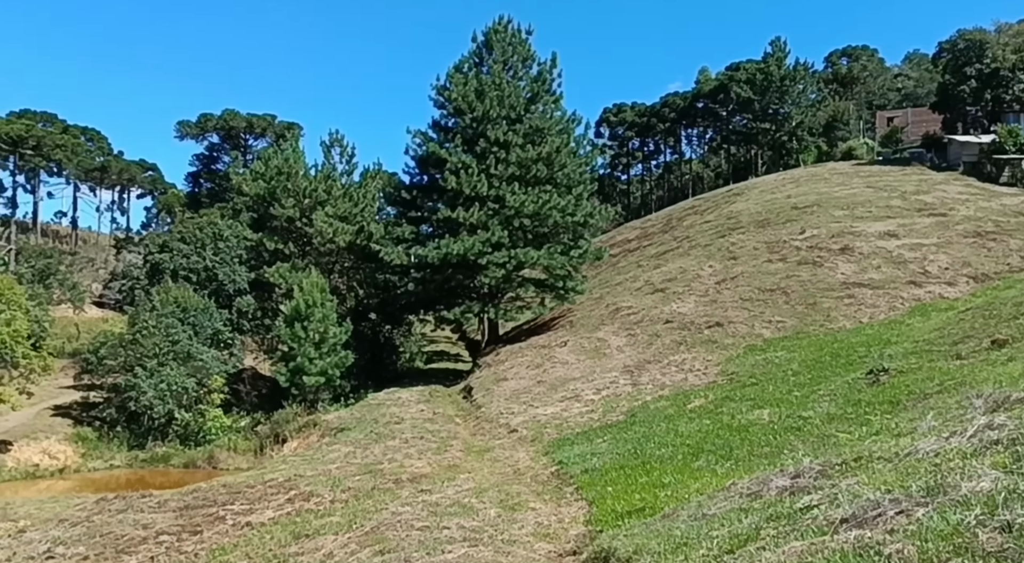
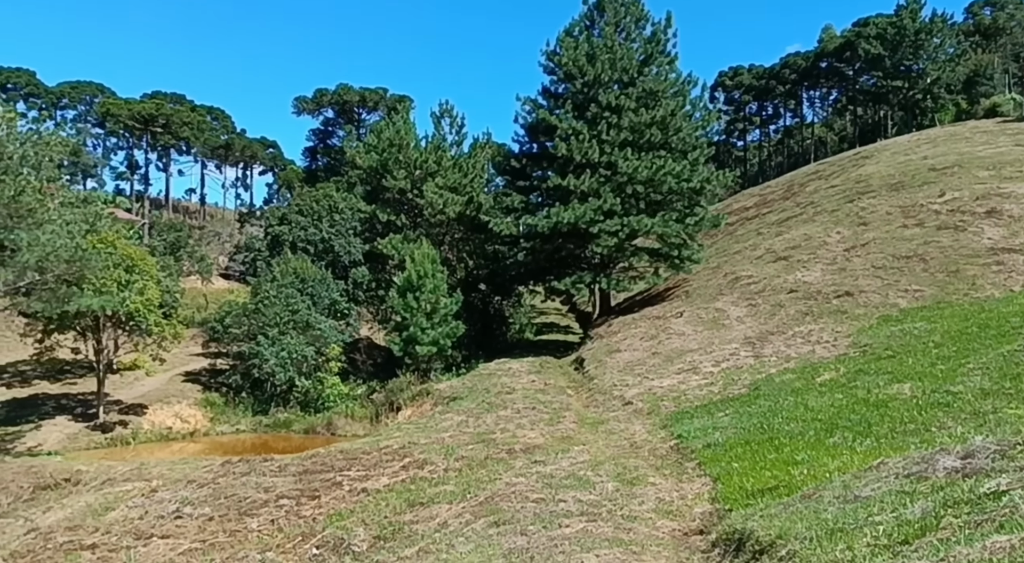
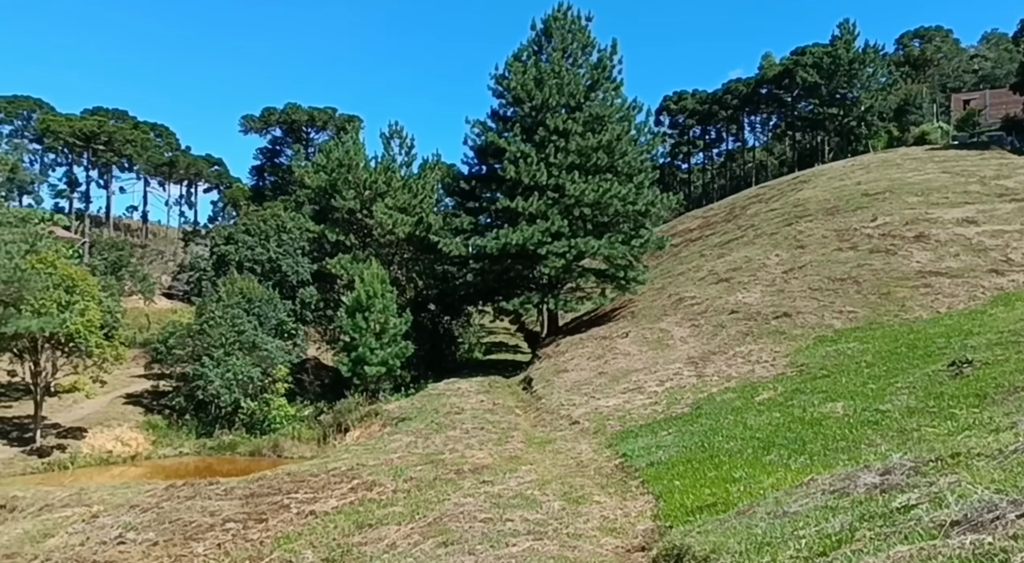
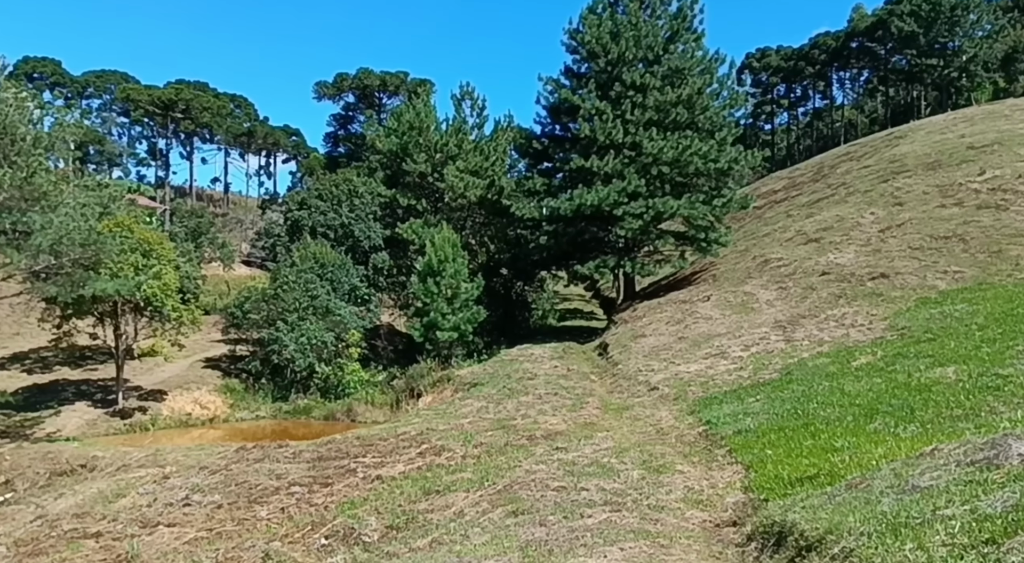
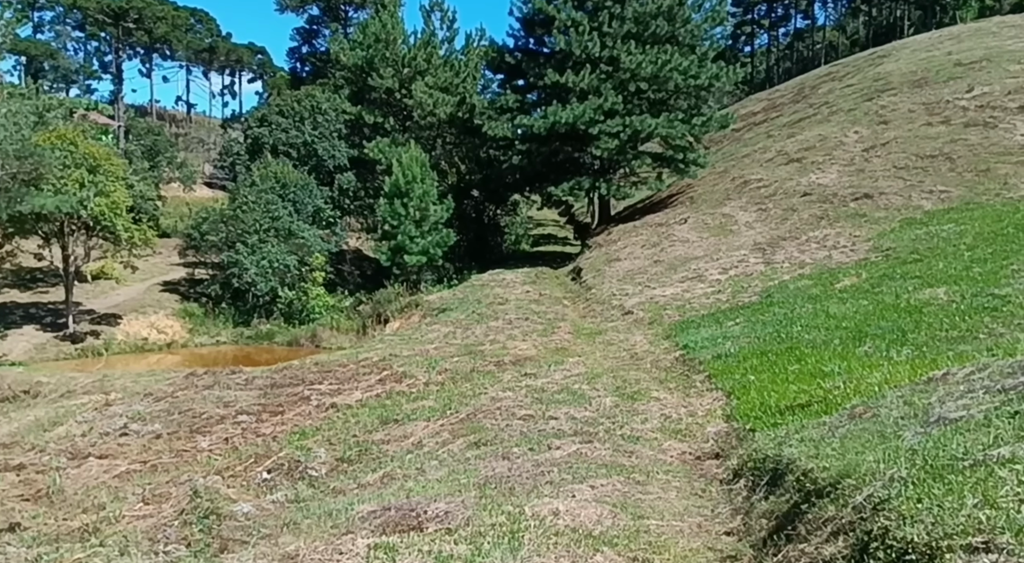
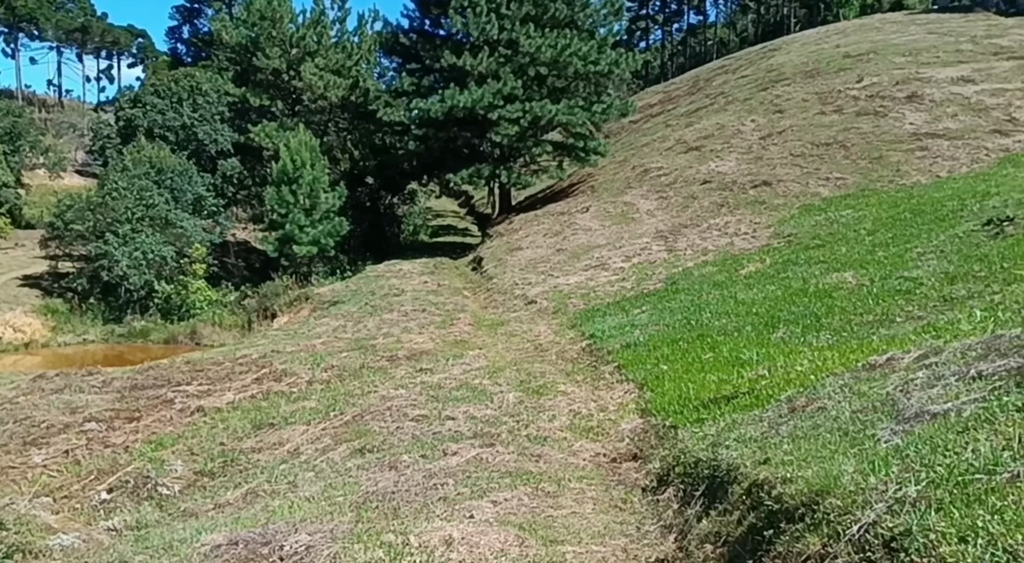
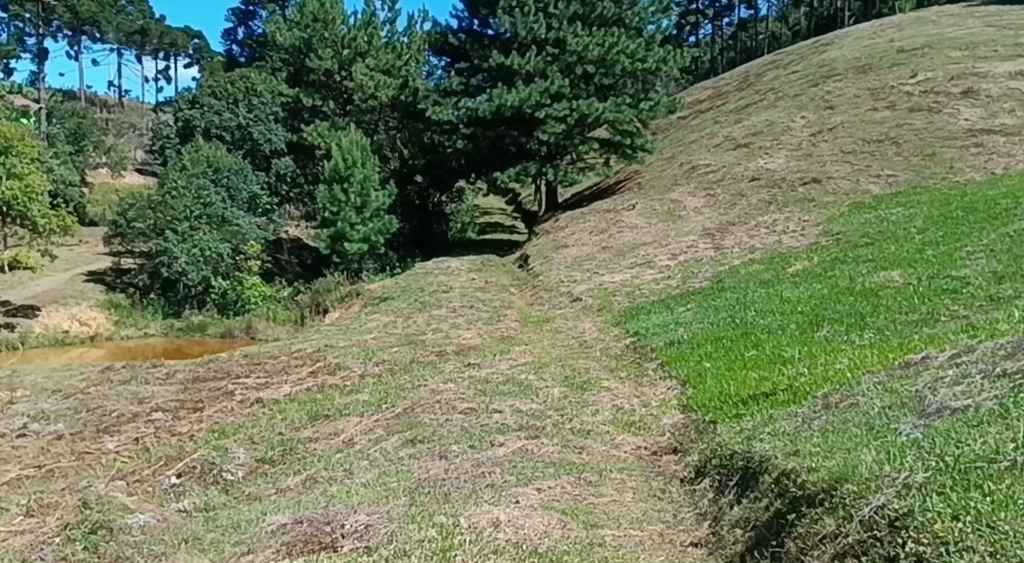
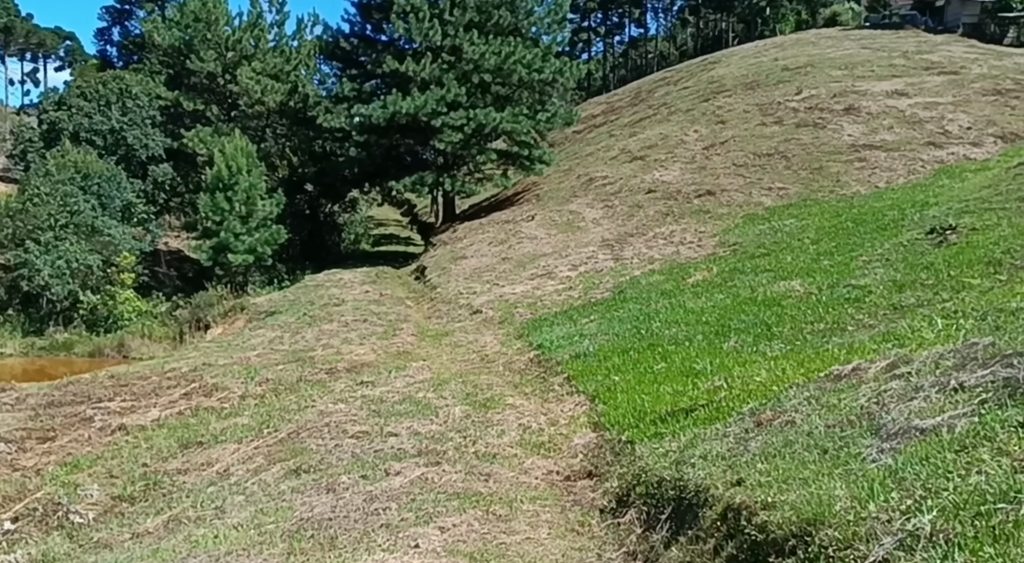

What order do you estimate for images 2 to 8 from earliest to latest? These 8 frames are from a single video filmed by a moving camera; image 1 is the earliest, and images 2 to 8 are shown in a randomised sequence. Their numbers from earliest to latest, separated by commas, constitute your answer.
3, 2, 4, 5, 7, 6, 8
